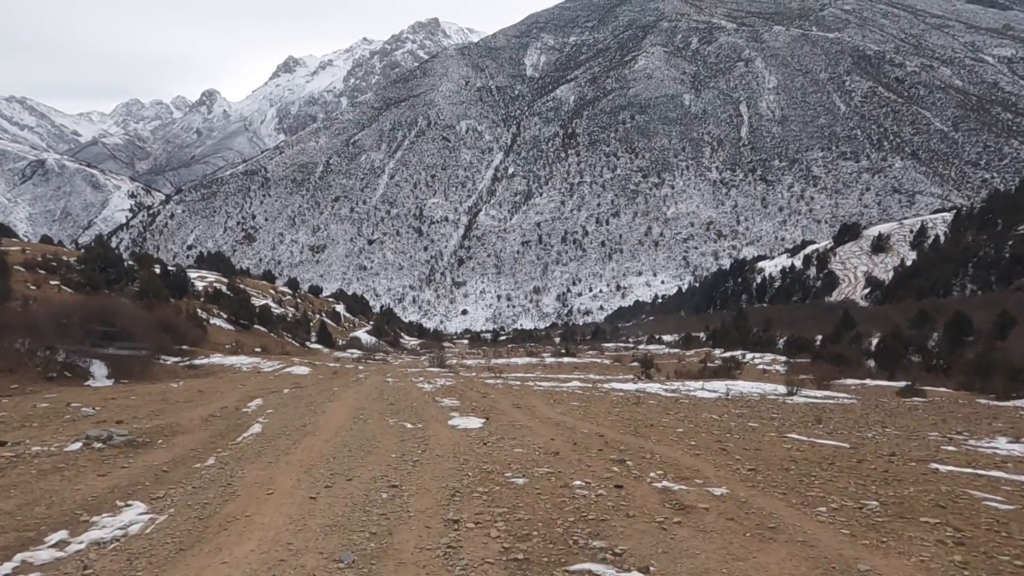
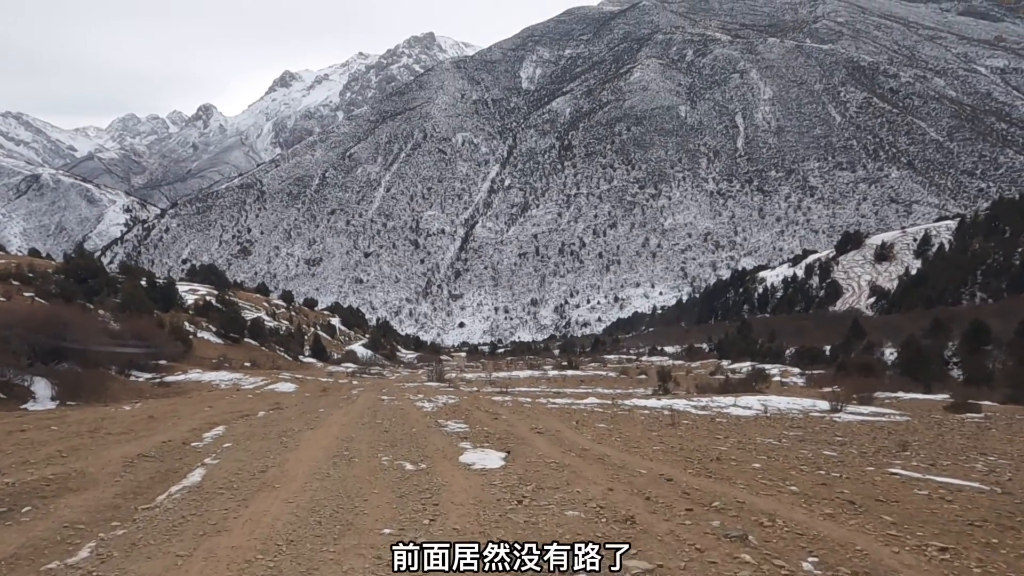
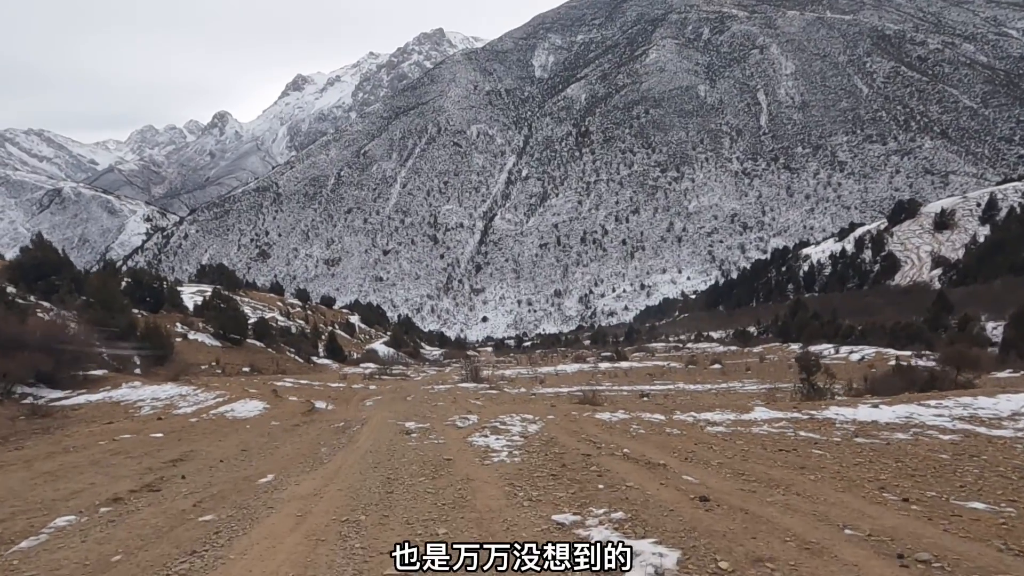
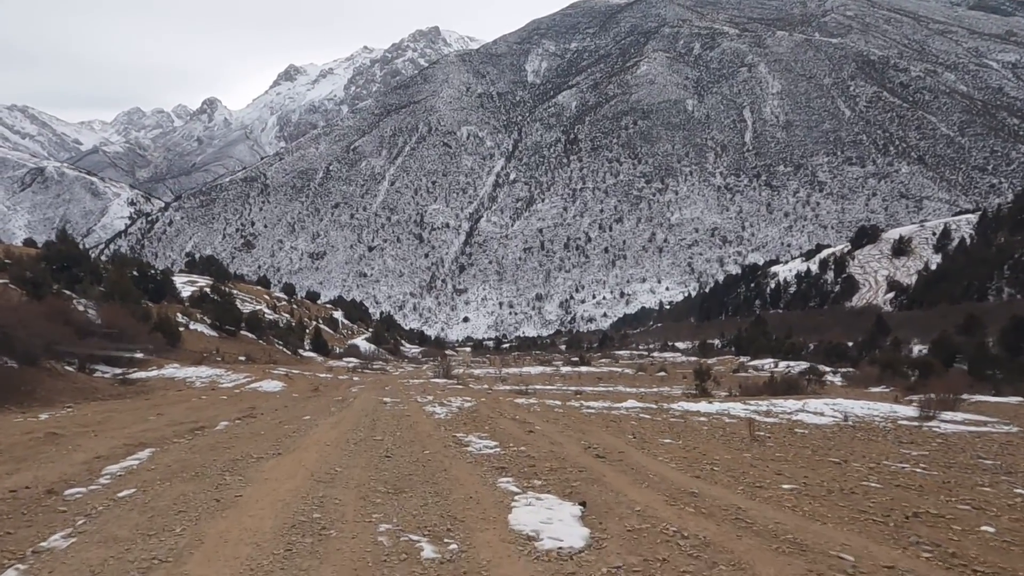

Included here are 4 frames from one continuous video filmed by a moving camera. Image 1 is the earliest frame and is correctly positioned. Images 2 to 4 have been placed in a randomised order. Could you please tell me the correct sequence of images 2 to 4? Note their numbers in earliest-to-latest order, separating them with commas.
2, 4, 3
